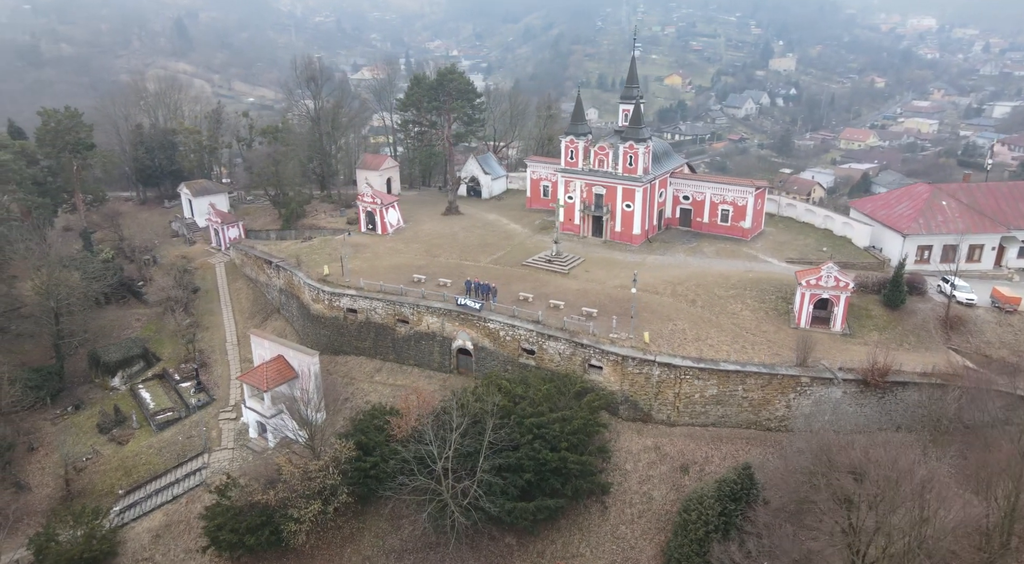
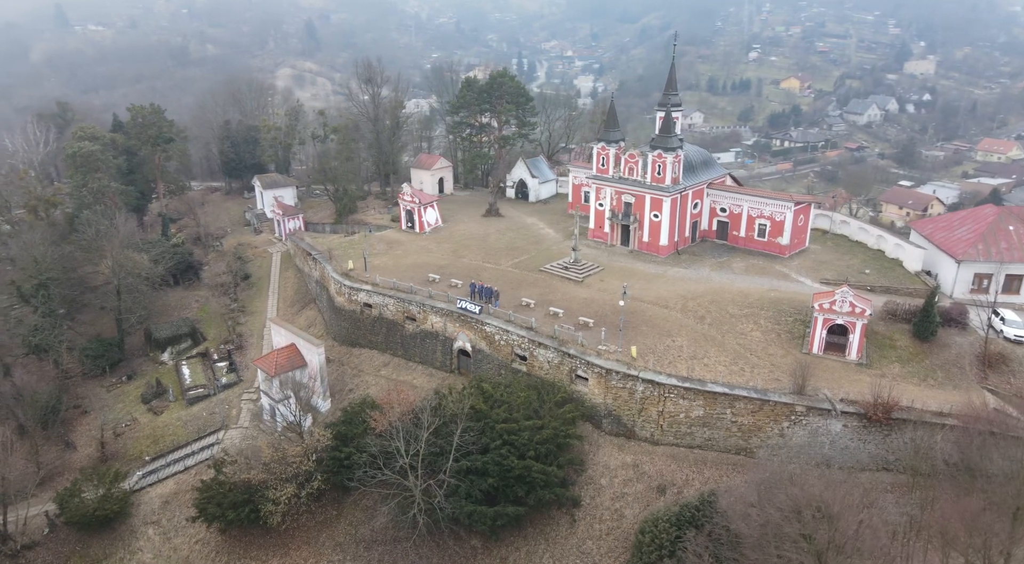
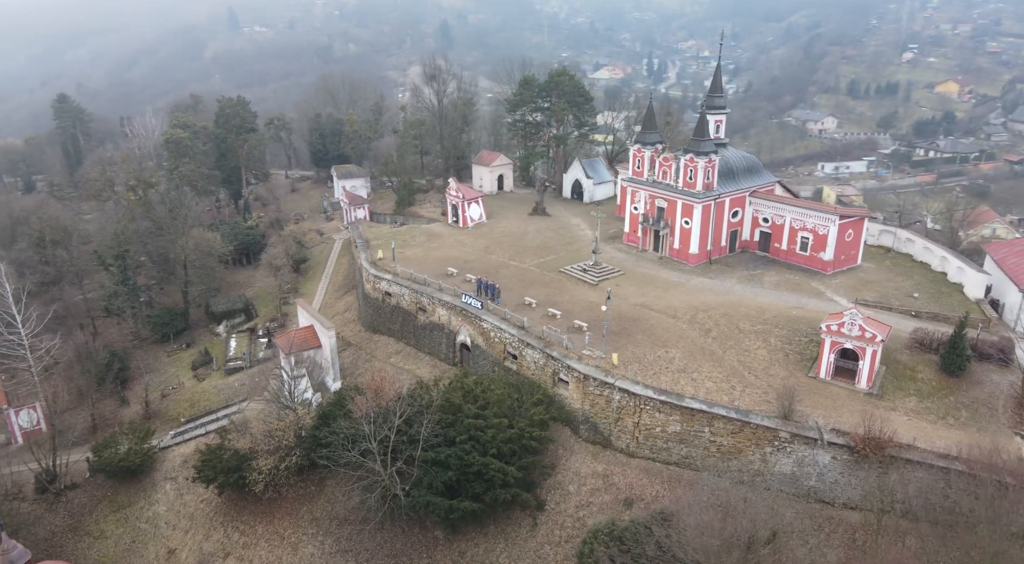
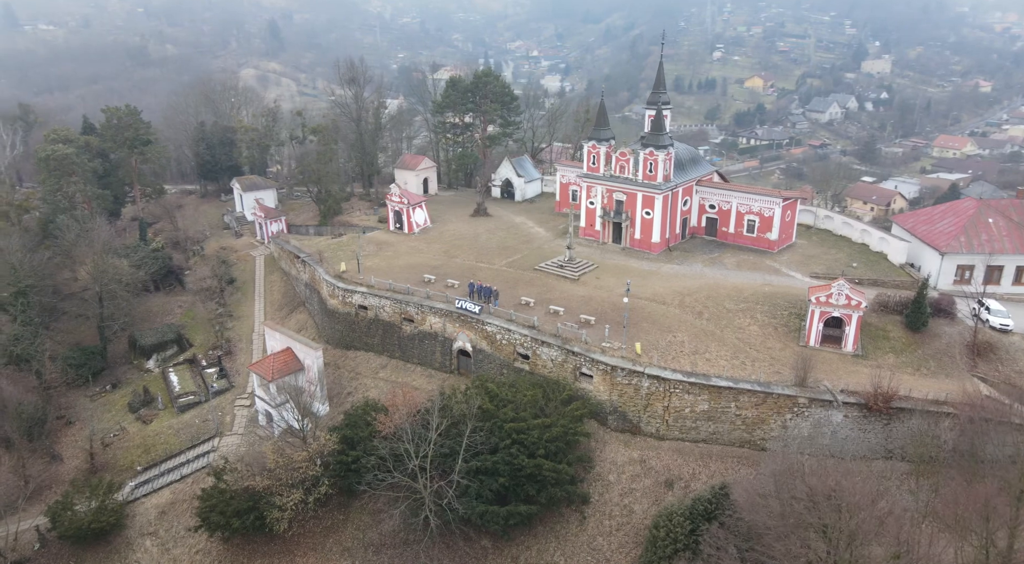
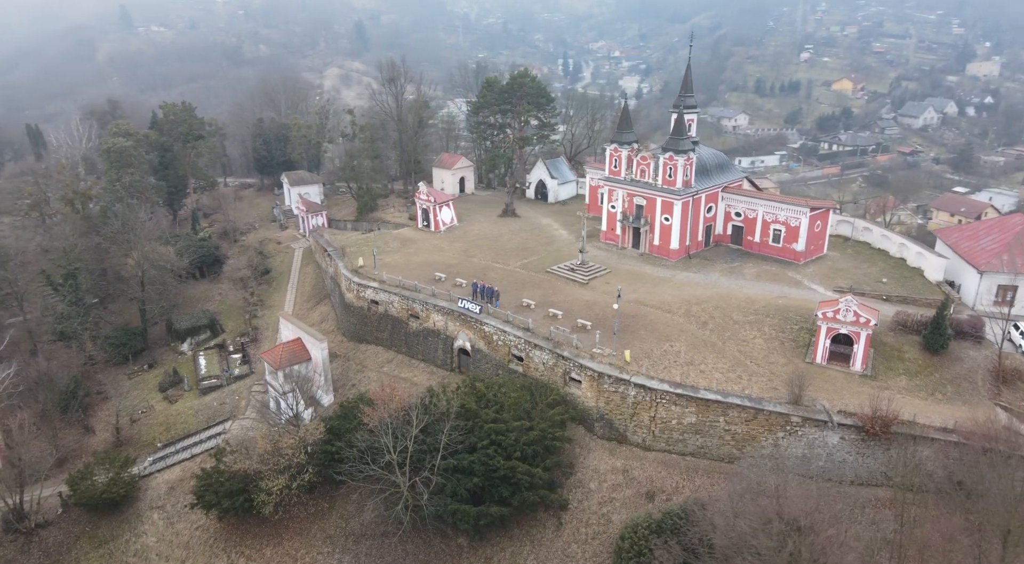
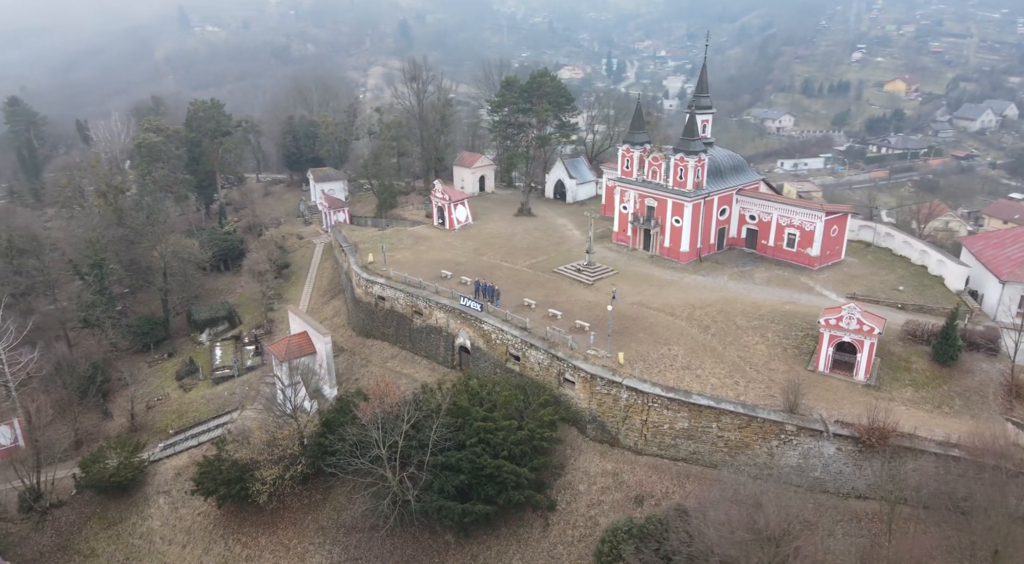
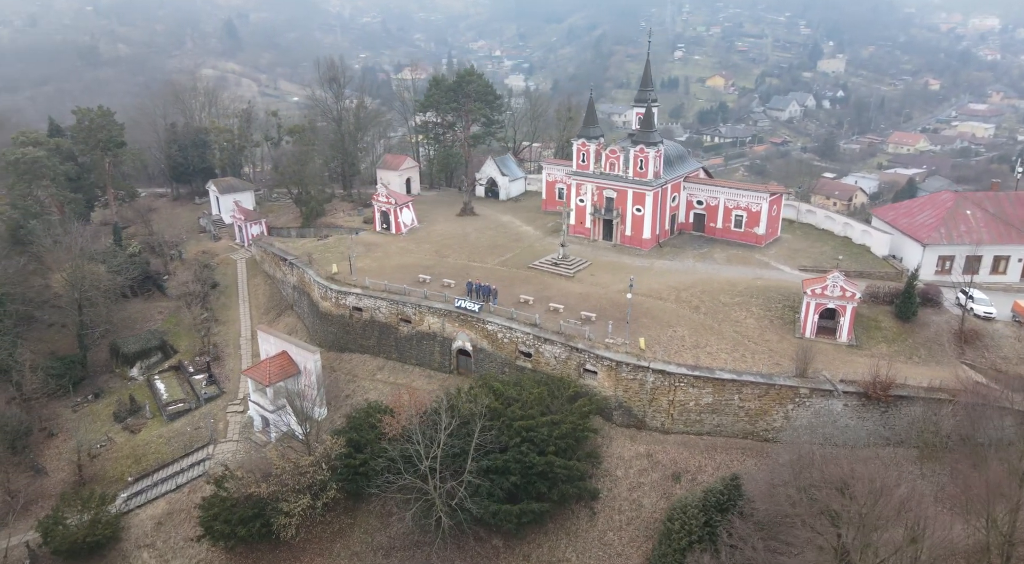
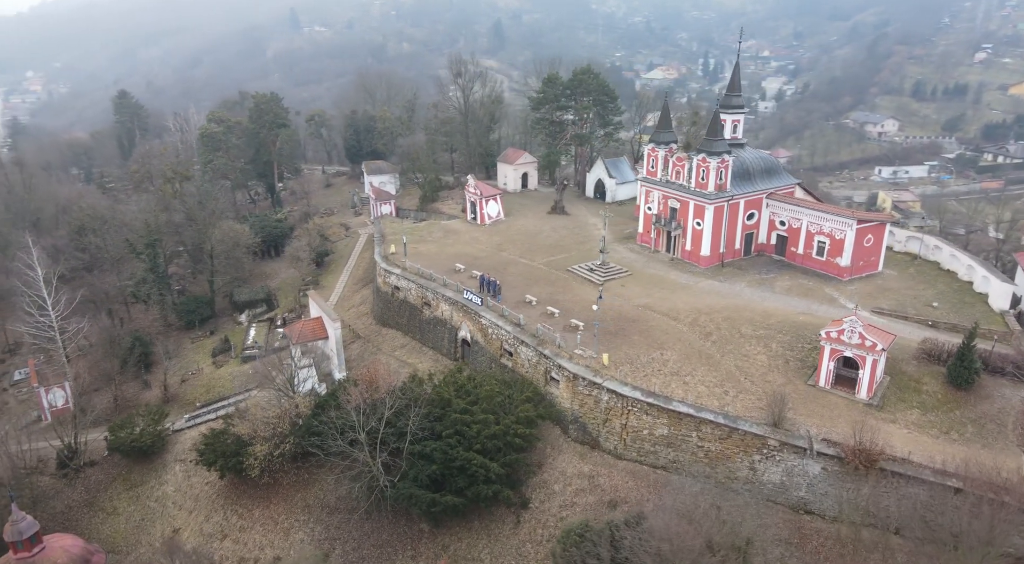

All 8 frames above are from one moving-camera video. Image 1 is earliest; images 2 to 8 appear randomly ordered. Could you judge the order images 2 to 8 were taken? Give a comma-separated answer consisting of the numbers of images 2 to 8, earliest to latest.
7, 4, 2, 5, 6, 3, 8
